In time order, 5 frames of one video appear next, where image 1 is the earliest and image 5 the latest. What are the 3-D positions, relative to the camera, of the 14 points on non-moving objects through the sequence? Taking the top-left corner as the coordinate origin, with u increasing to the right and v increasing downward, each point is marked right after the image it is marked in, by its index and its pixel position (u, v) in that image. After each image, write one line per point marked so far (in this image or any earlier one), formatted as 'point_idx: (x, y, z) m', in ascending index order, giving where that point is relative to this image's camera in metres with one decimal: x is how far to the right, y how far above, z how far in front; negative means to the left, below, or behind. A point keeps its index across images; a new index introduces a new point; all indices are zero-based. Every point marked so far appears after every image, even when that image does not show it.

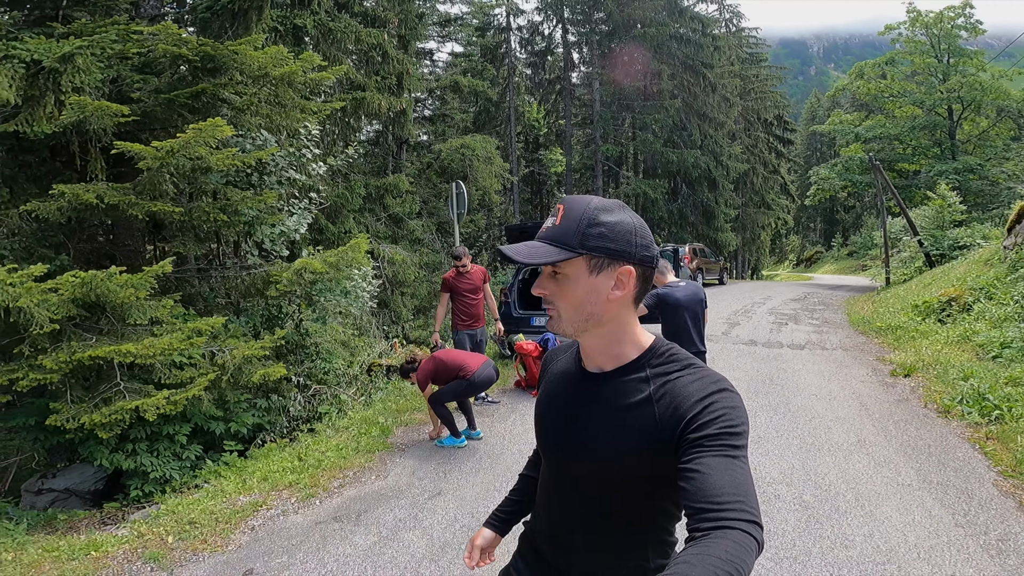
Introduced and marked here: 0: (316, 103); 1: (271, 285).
0: (-2.2, +2.1, +5.8) m
1: (-2.5, 0.0, +5.6) m
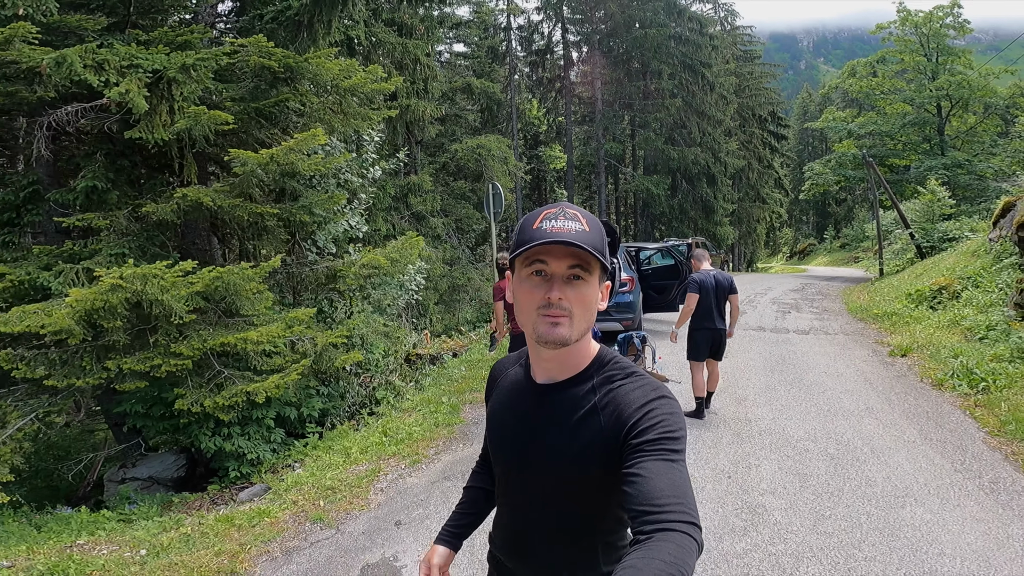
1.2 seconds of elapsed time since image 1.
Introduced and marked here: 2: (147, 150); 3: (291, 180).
0: (-1.8, +2.2, +6.4) m
1: (-2.0, +0.1, +6.1) m
2: (-3.7, +1.5, +5.5) m
3: (-2.2, +1.1, +5.5) m
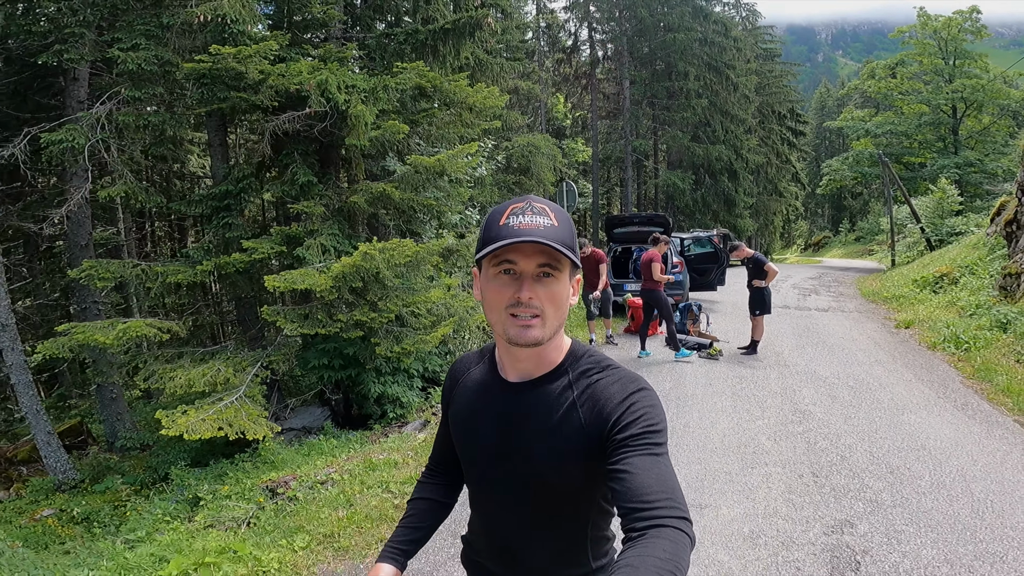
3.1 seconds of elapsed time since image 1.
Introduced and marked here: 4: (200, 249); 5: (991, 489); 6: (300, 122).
0: (-0.5, +2.5, +8.0) m
1: (-0.8, +0.5, +7.8) m
2: (-2.5, +1.9, +7.1) m
3: (-1.0, +1.5, +7.1) m
4: (-3.7, +0.5, +6.4) m
5: (+3.4, -1.4, +3.8) m
6: (-2.6, +2.1, +6.6) m
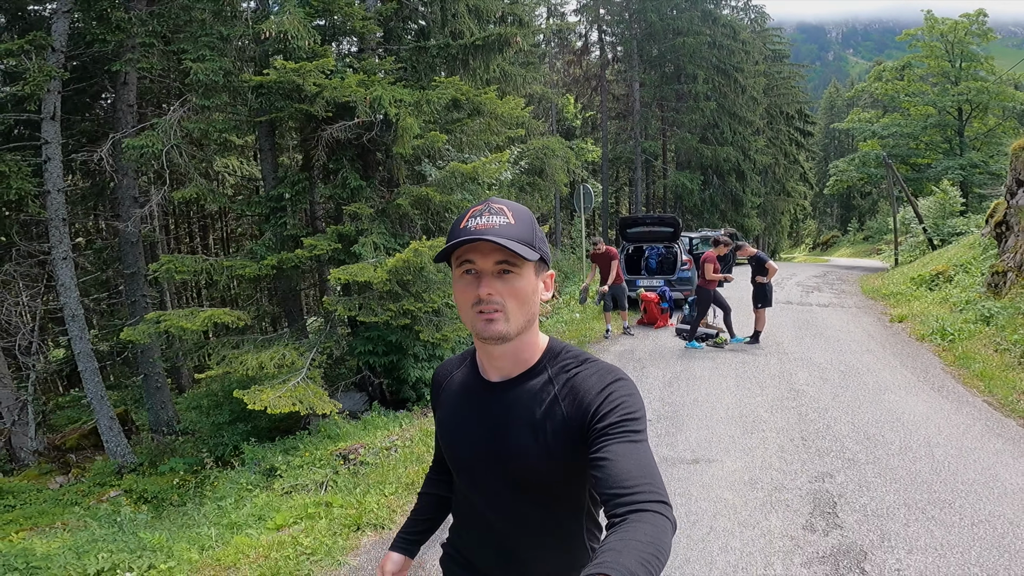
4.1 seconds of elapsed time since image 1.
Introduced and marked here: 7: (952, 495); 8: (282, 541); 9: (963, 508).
0: (-0.1, +2.6, +8.7) m
1: (-0.4, +0.5, +8.5) m
2: (-2.1, +2.0, +7.9) m
3: (-0.7, +1.6, +7.8) m
4: (-3.4, +0.6, +7.2) m
5: (+3.7, -1.4, +4.5) m
6: (-2.2, +2.2, +7.3) m
7: (+3.2, -1.5, +3.8) m
8: (-1.6, -1.8, +3.7) m
9: (+3.1, -1.5, +3.7) m
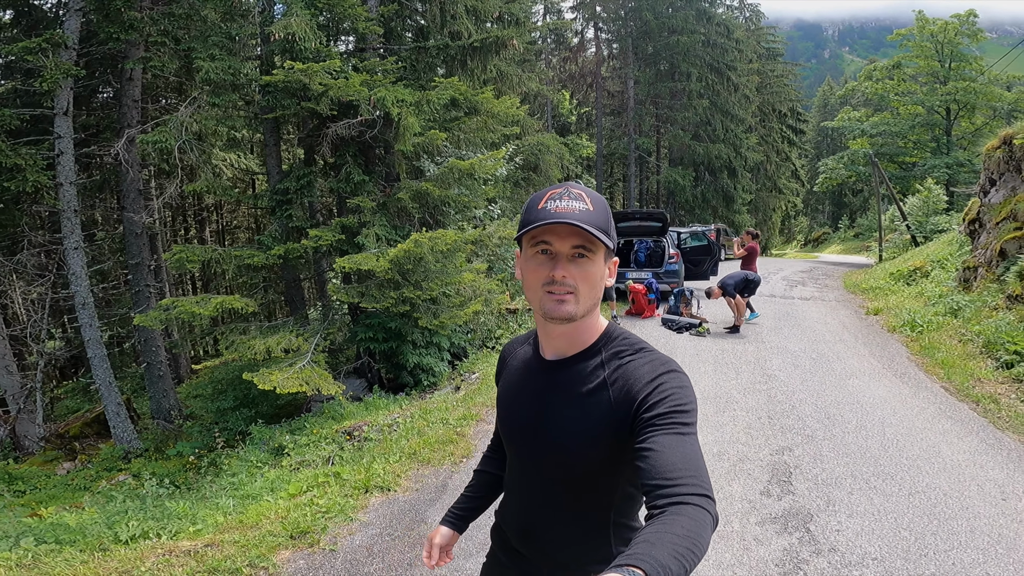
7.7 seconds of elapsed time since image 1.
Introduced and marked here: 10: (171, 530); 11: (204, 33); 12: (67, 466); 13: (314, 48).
0: (-0.2, +2.7, +9.1) m
1: (-0.5, +0.7, +8.9) m
2: (-2.2, +2.1, +8.3) m
3: (-0.7, +1.7, +8.2) m
4: (-3.5, +0.7, +7.6) m
5: (+3.6, -1.3, +4.9) m
6: (-2.3, +2.3, +7.7) m
7: (+3.1, -1.4, +4.3) m
8: (-1.6, -1.7, +4.1) m
9: (+3.1, -1.5, +4.1) m
10: (-2.5, -1.8, +3.9) m
11: (-4.6, +3.8, +7.9) m
12: (-8.1, -3.2, +9.7) m
13: (-2.8, +3.4, +7.5) m
